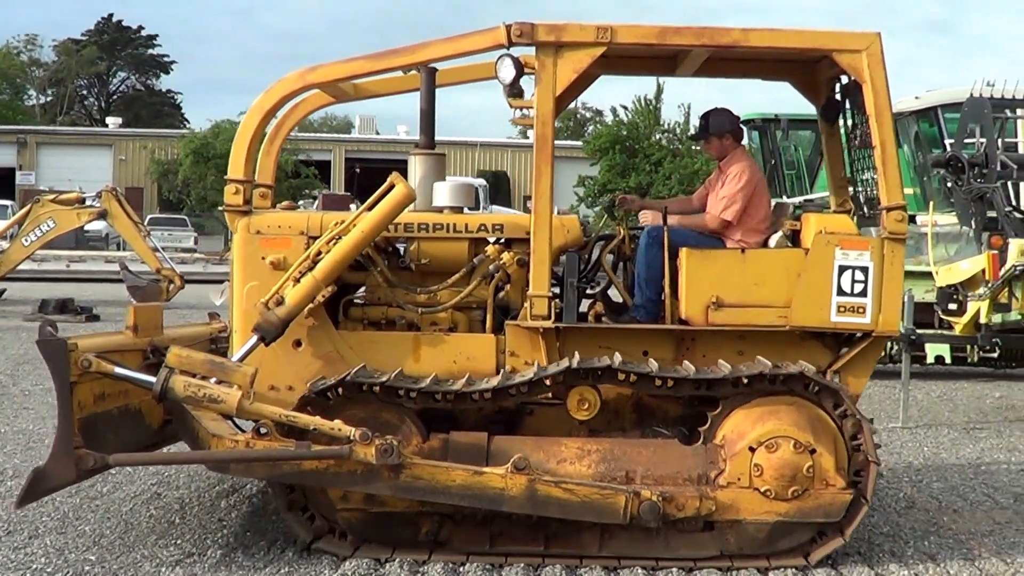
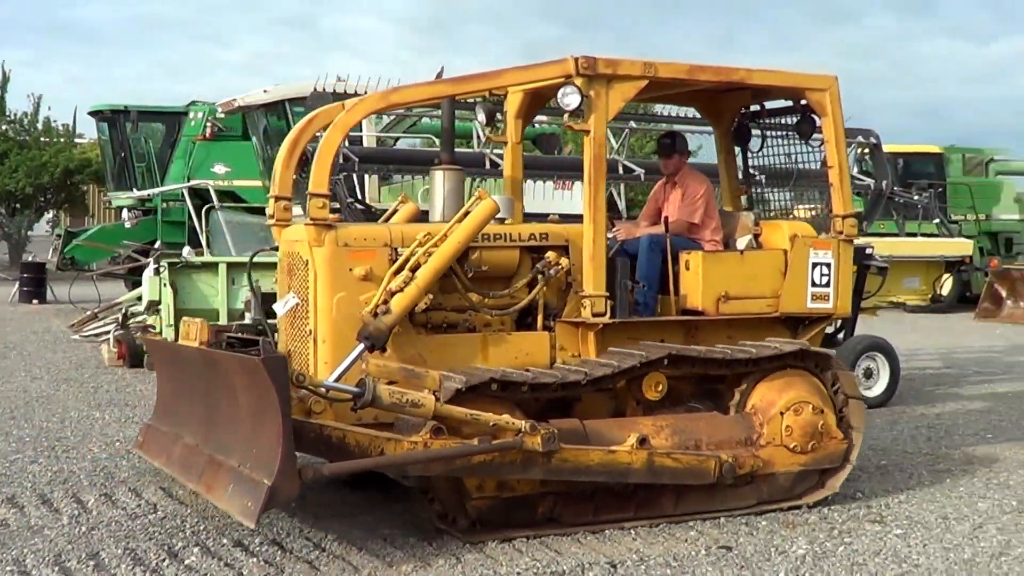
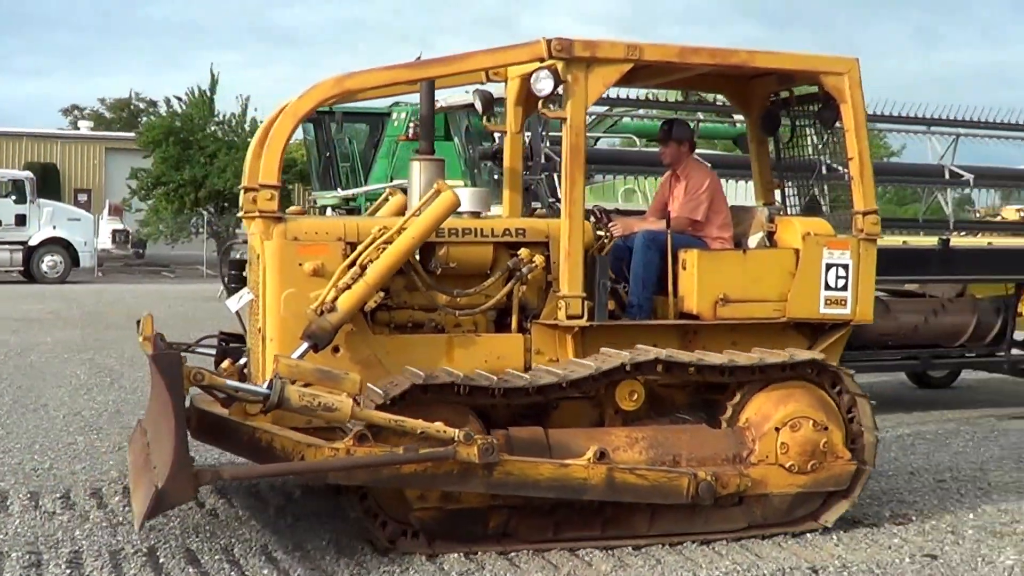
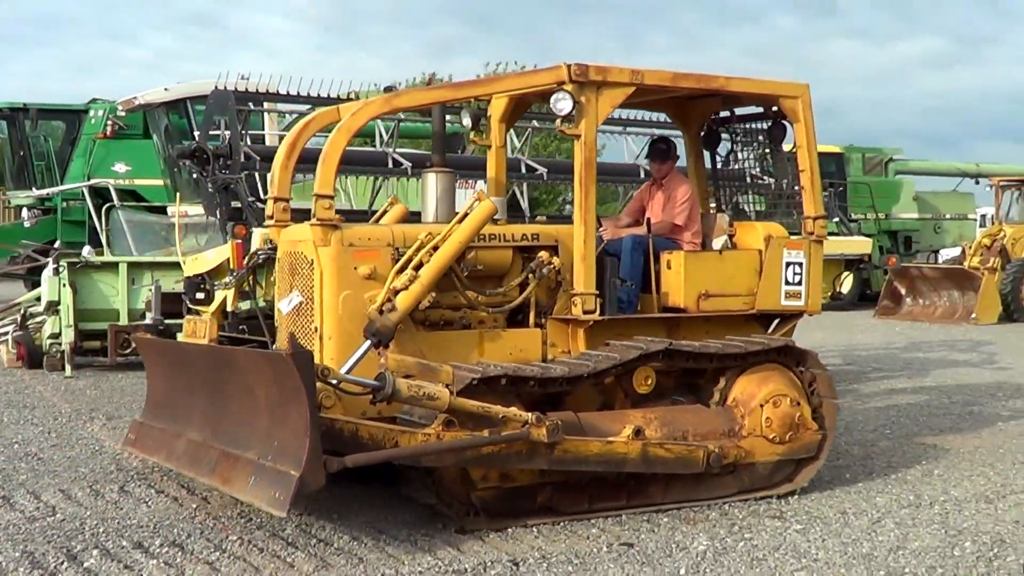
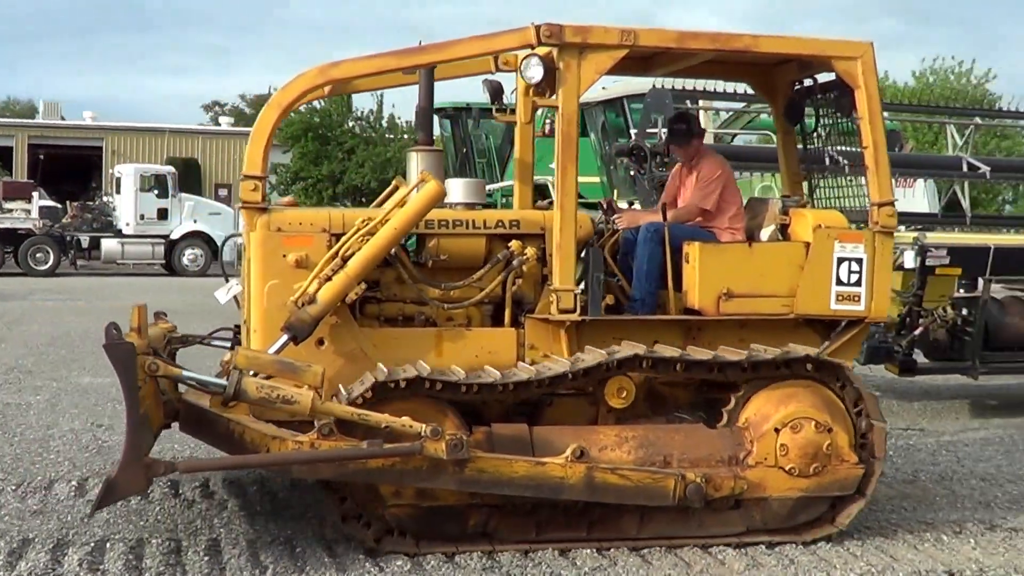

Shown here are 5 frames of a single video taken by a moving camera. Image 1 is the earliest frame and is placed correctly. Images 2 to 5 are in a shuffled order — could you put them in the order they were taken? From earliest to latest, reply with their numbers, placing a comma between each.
5, 3, 2, 4
